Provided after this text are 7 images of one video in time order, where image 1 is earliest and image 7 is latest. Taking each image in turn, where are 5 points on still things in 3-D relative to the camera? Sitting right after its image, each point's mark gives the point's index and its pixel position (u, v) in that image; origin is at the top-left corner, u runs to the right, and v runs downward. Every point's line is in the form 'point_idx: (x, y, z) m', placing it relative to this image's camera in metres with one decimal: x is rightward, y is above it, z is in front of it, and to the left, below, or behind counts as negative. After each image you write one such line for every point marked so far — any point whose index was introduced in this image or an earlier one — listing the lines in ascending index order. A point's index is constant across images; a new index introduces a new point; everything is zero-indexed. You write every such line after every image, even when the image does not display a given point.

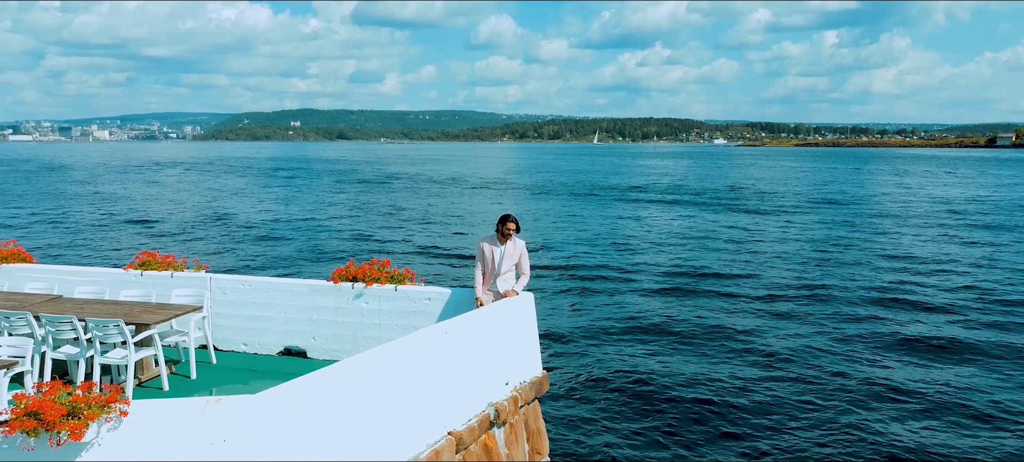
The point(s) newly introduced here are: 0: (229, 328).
0: (-2.8, -0.9, +7.5) m
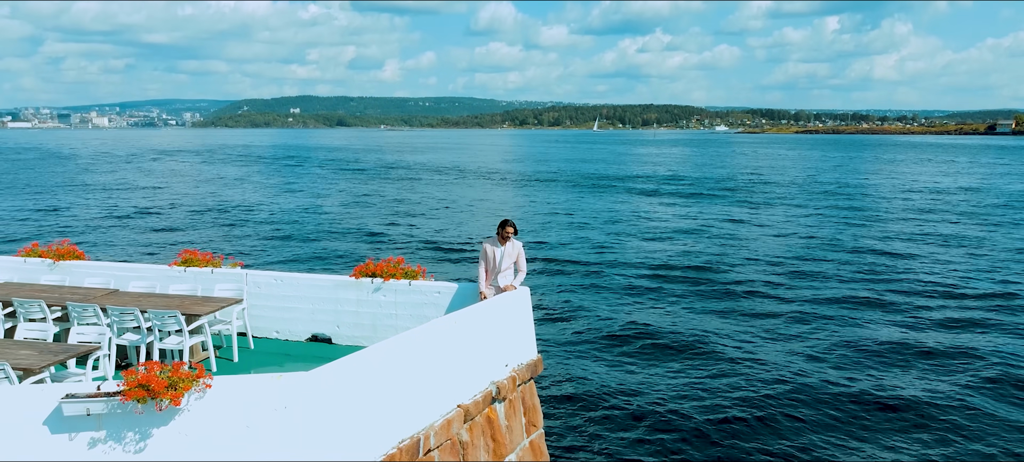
0: (-2.8, -1.0, +8.5) m
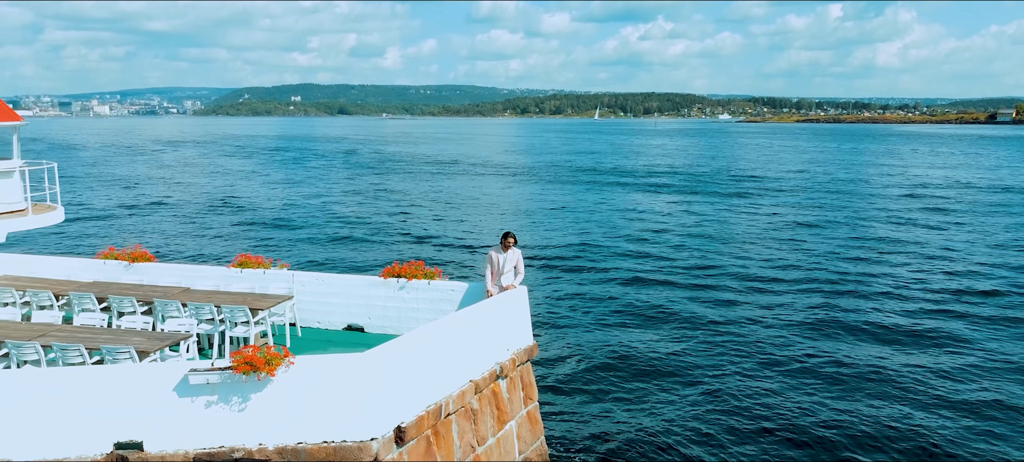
0: (-2.8, -1.1, +10.3) m
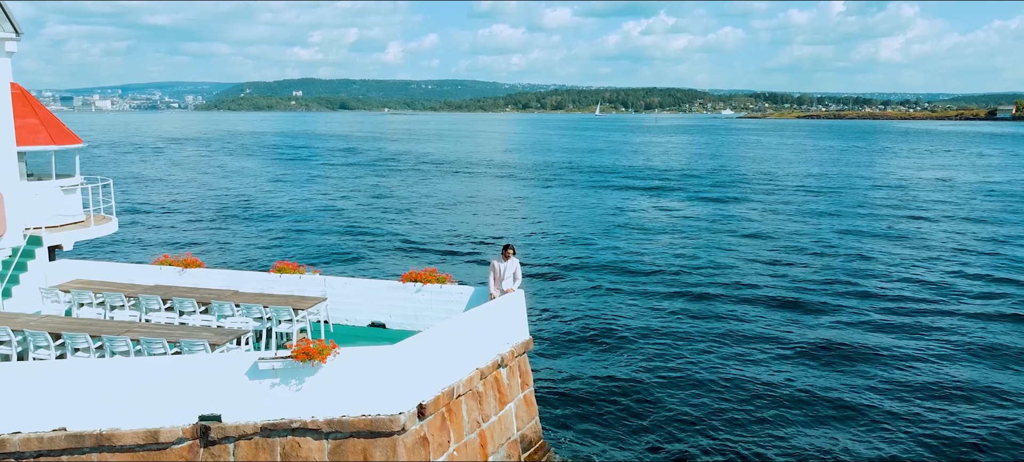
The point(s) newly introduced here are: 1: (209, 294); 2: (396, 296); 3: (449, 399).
0: (-2.8, -1.2, +12.1) m
1: (-4.6, -1.0, +11.7) m
2: (-1.8, -1.0, +11.9) m
3: (-0.8, -2.0, +9.4) m
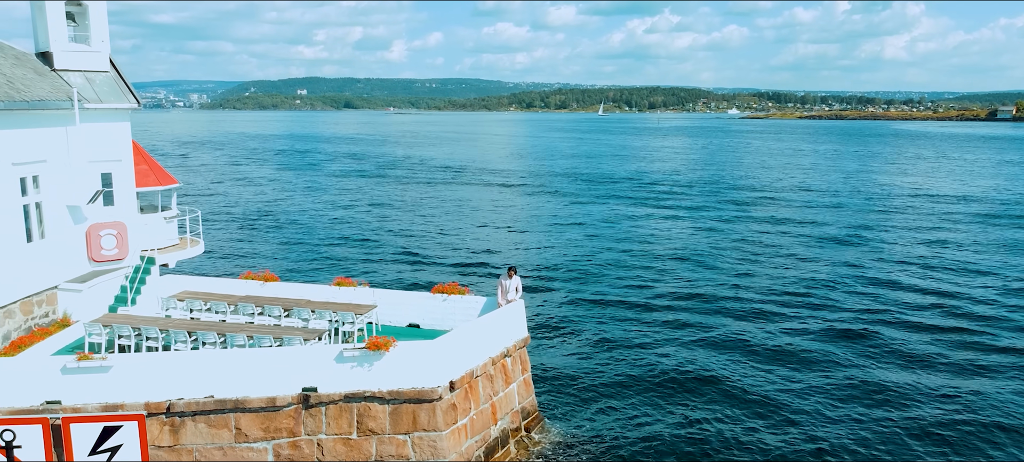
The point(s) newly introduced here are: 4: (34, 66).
0: (-2.7, -1.8, +16.1) m
1: (-4.6, -1.5, +15.7) m
2: (-1.7, -1.5, +15.8) m
3: (-0.7, -2.5, +13.3) m
4: (-10.1, +3.5, +16.2) m
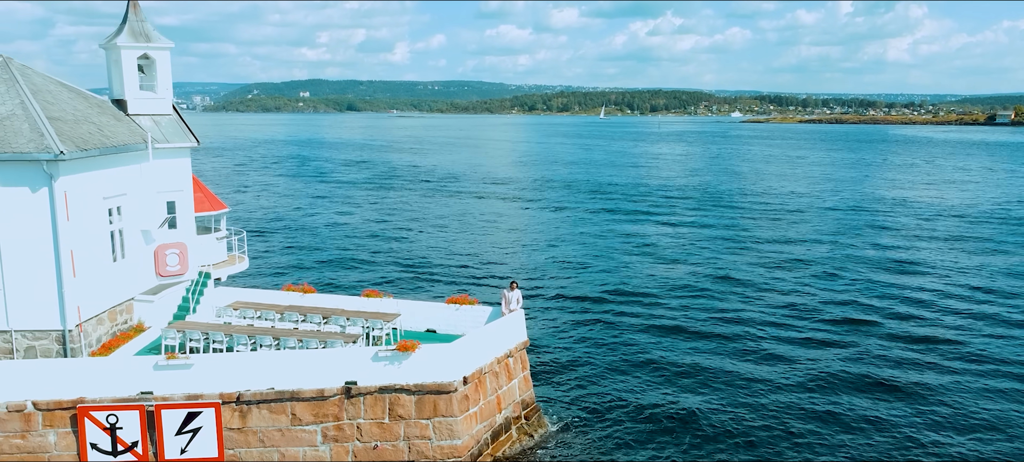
0: (-2.7, -2.3, +19.1) m
1: (-4.5, -2.0, +18.7) m
2: (-1.7, -2.0, +18.8) m
3: (-0.7, -3.0, +16.3) m
4: (-10.1, +3.0, +19.3) m
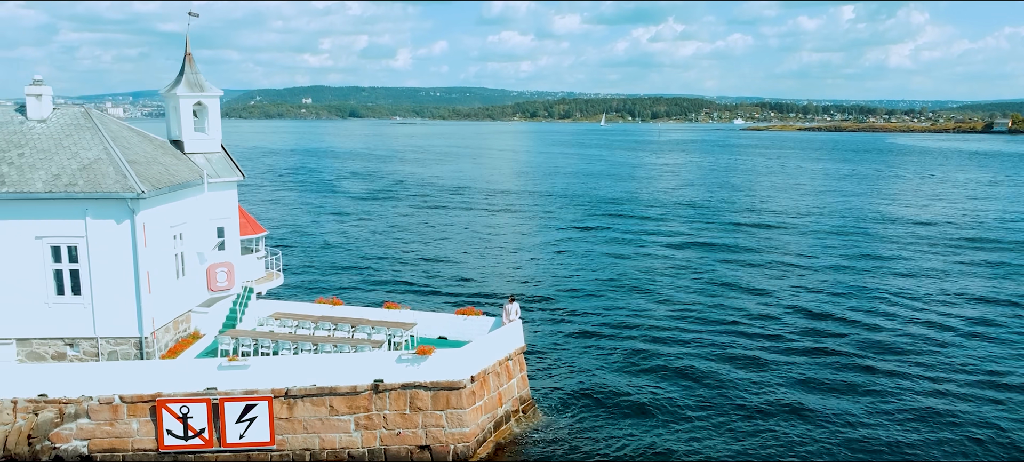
0: (-2.7, -2.9, +22.5) m
1: (-4.5, -2.6, +22.0) m
2: (-1.7, -2.7, +22.2) m
3: (-0.7, -3.7, +19.6) m
4: (-10.1, +2.4, +22.7) m
